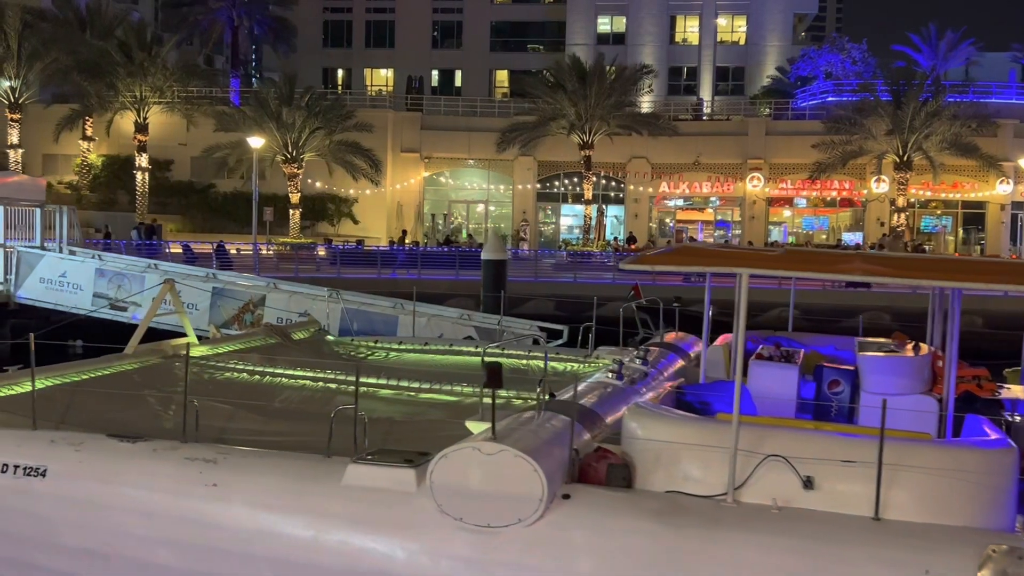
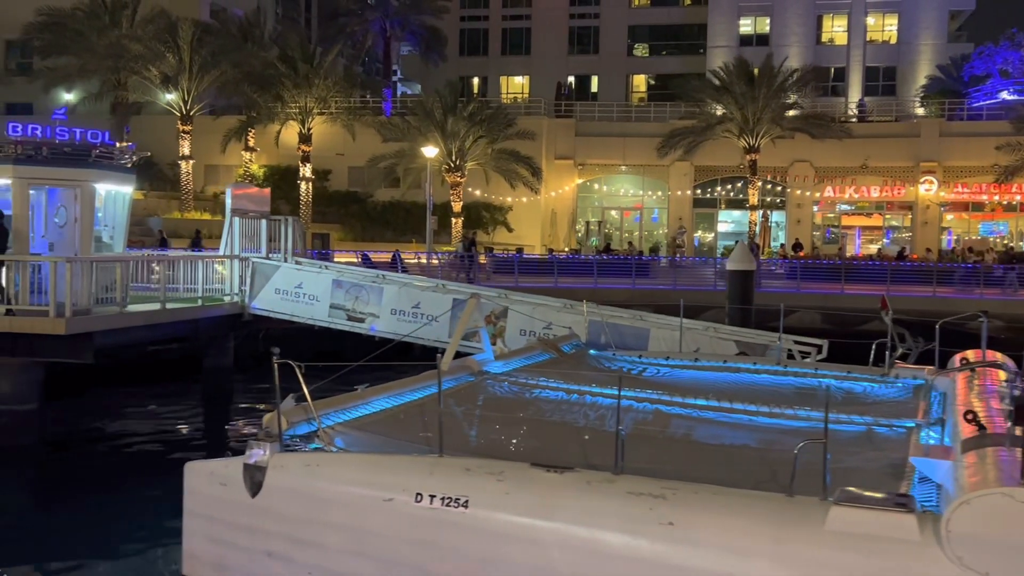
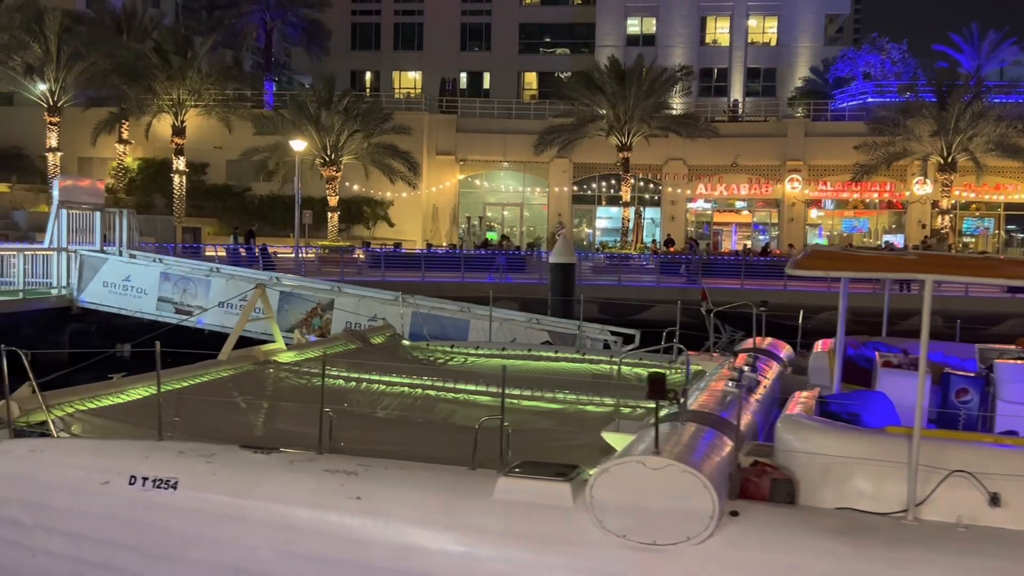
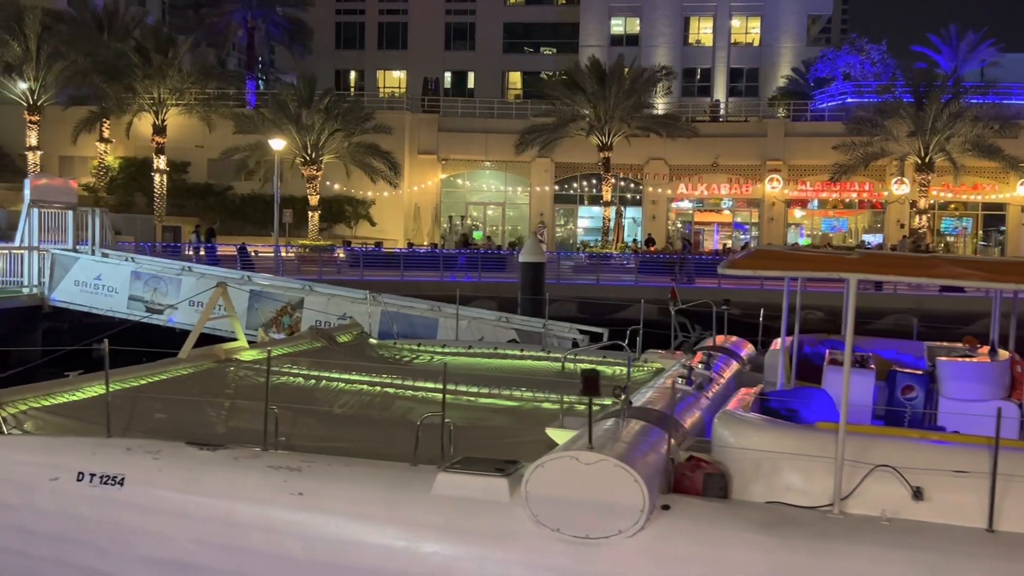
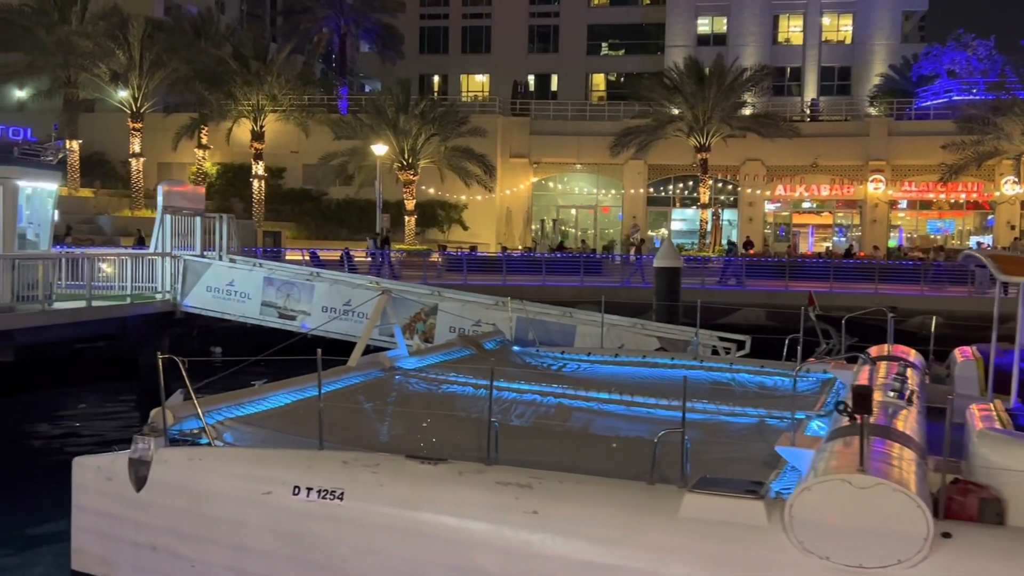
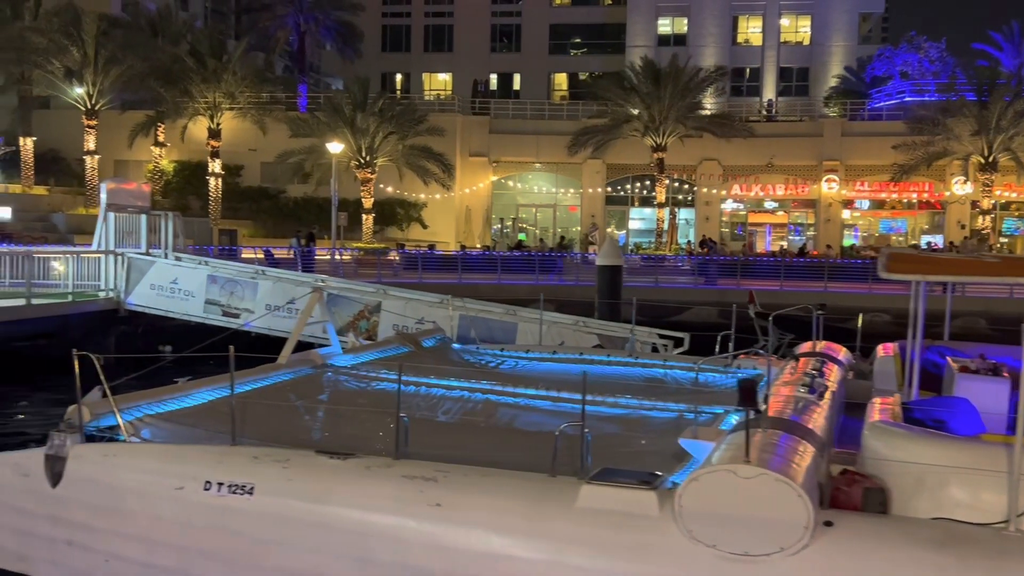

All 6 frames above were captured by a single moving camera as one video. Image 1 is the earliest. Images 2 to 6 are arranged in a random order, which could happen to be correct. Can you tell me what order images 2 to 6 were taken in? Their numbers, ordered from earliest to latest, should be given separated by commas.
4, 3, 6, 5, 2
